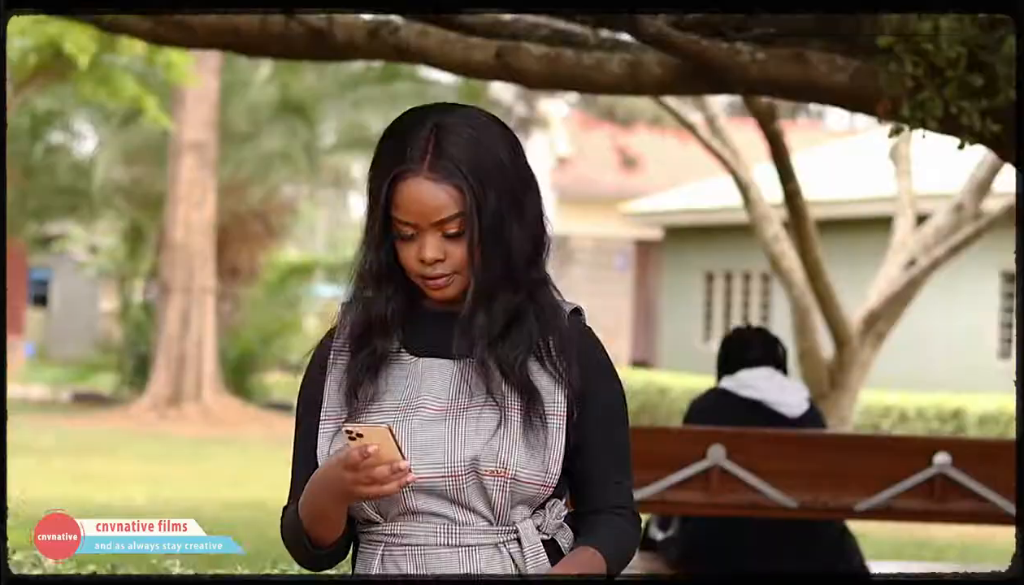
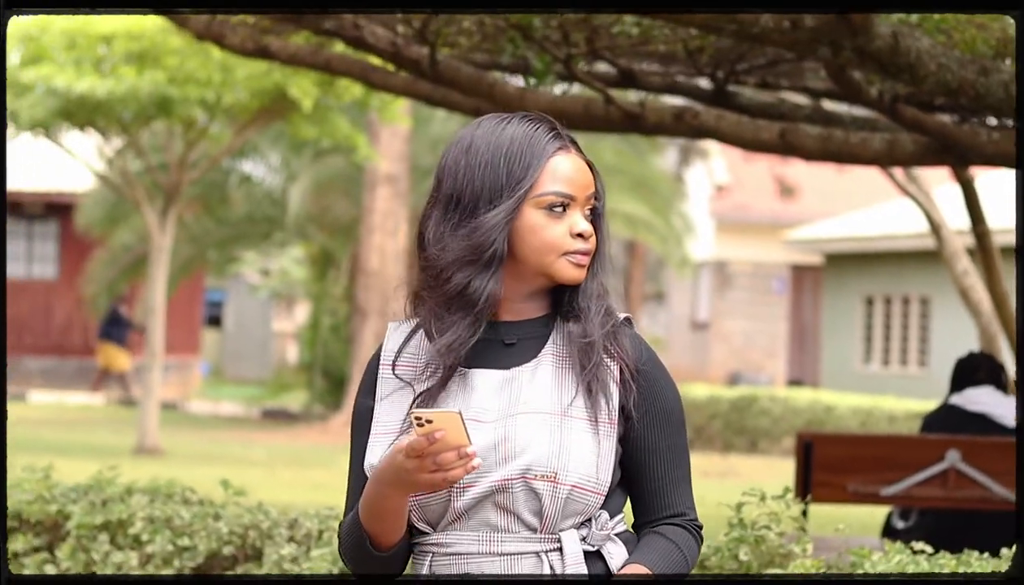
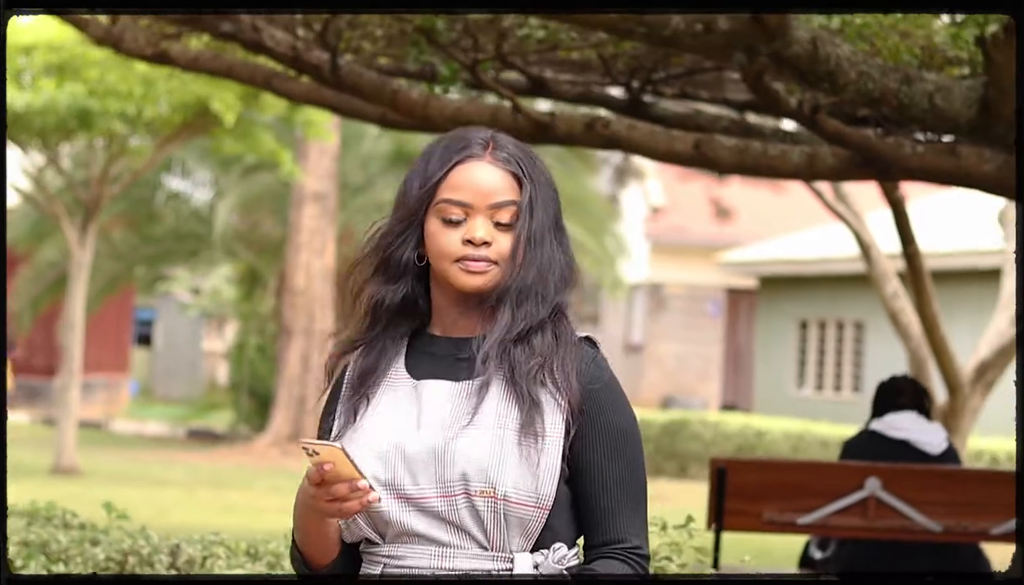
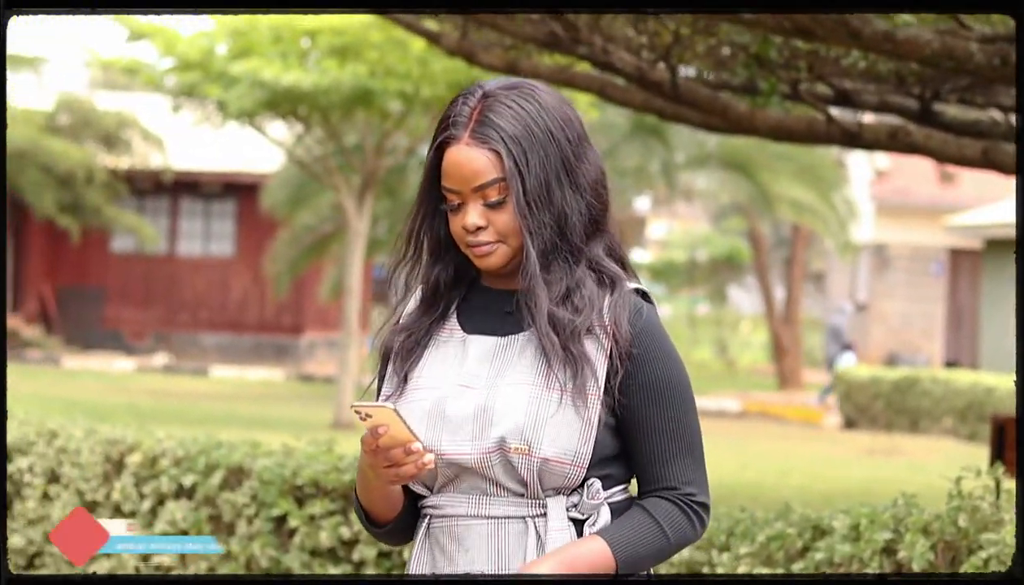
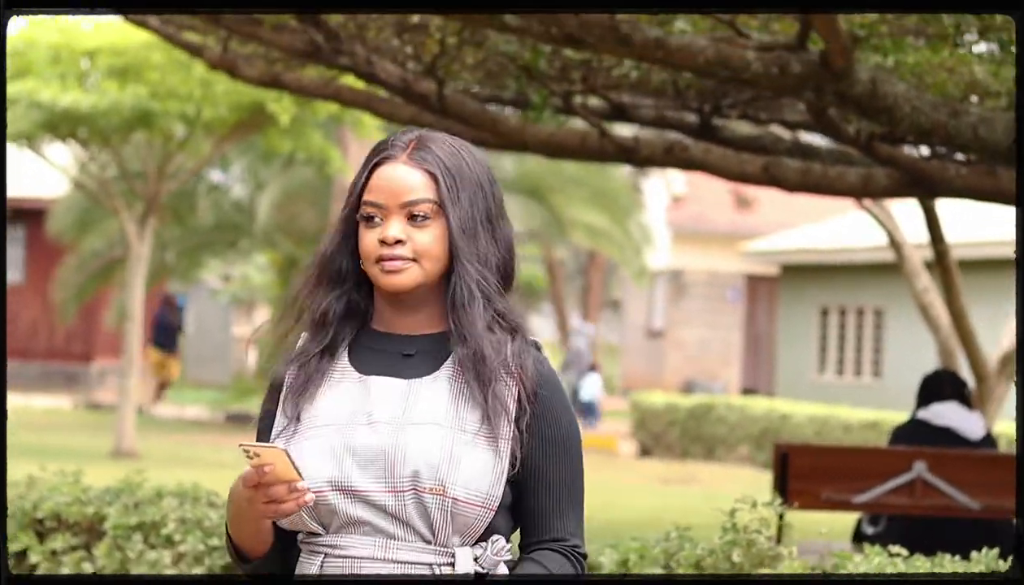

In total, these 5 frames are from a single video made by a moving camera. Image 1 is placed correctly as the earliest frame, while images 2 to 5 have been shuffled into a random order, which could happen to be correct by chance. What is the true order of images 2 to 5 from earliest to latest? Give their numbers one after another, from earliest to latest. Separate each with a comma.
3, 2, 5, 4
